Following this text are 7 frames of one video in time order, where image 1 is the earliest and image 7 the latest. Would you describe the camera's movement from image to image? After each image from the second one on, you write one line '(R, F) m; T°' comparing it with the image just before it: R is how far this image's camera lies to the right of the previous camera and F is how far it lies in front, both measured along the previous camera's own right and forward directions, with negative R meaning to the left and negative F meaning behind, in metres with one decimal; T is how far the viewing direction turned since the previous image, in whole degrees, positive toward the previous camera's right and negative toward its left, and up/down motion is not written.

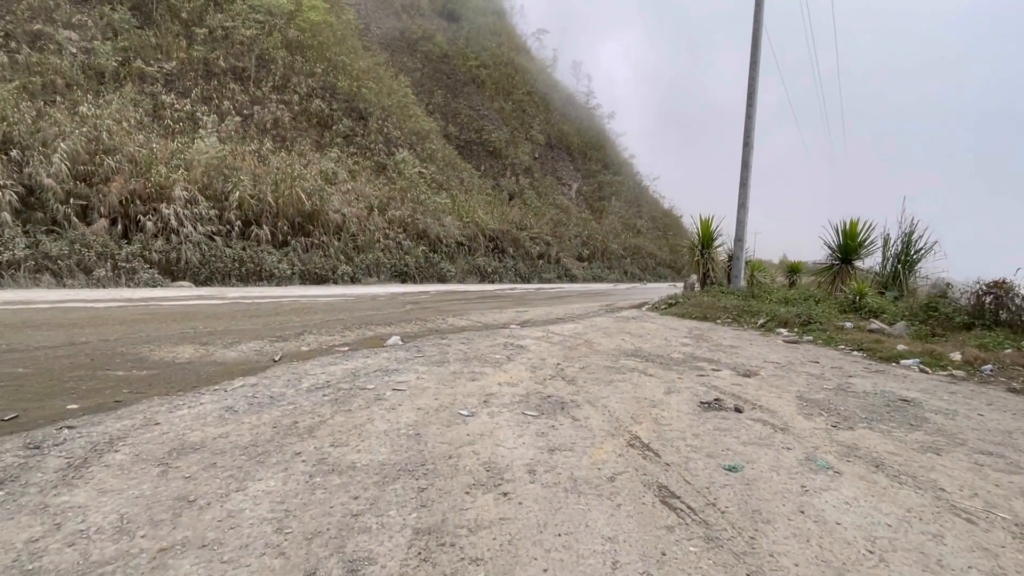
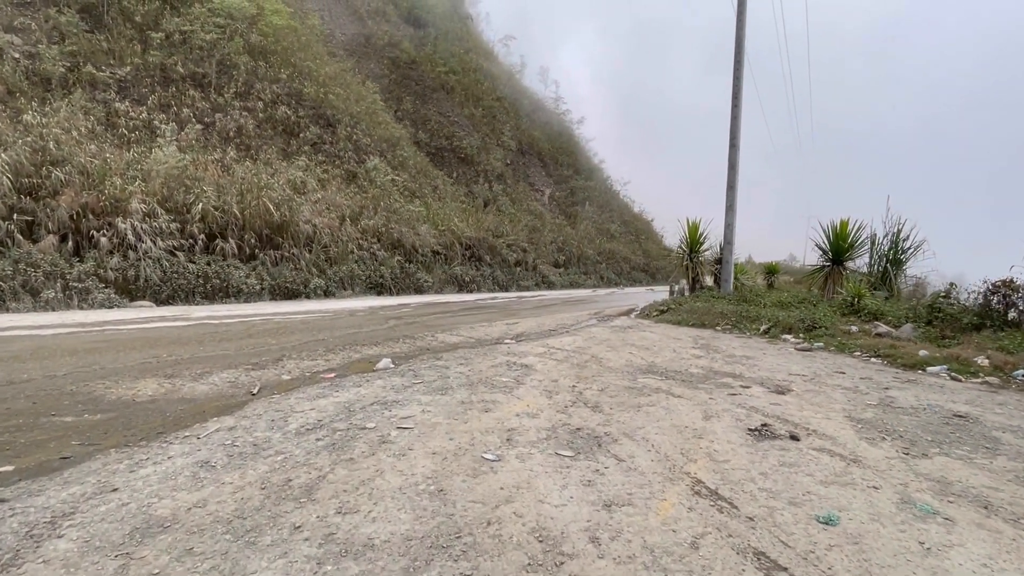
(-0.2, +0.4) m; +3°
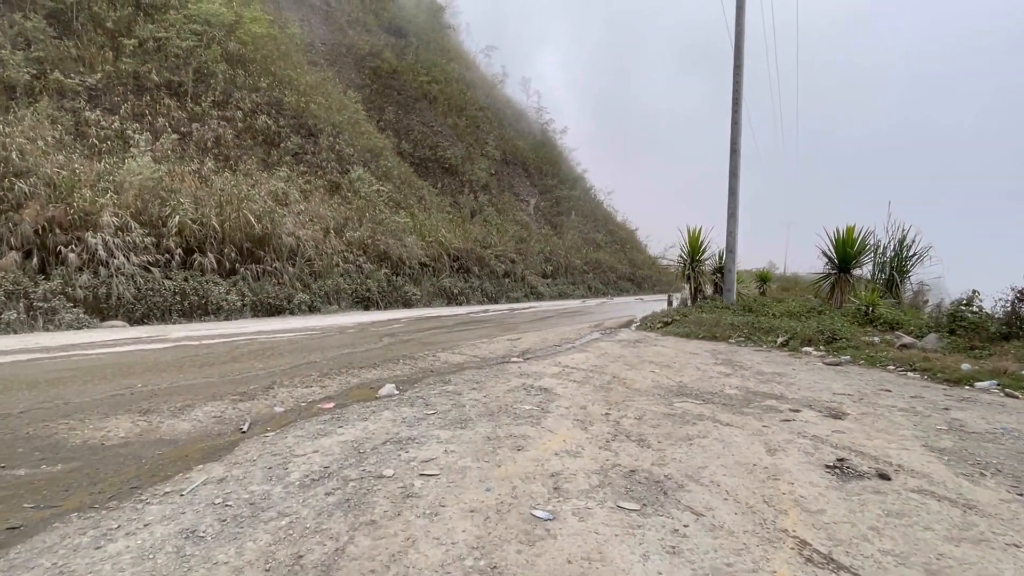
(-0.2, +0.4) m; +2°
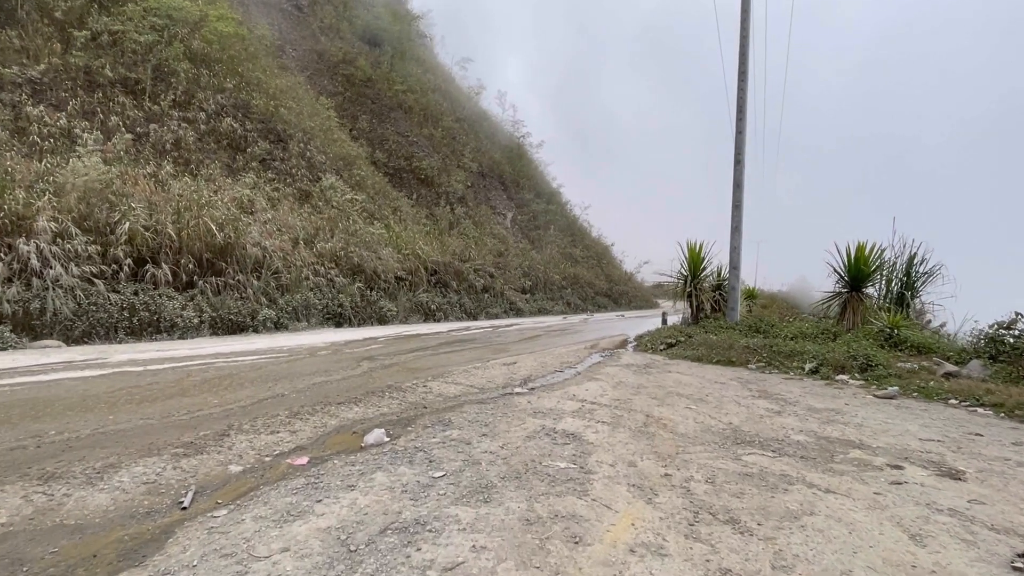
(-0.3, +0.7) m; +3°
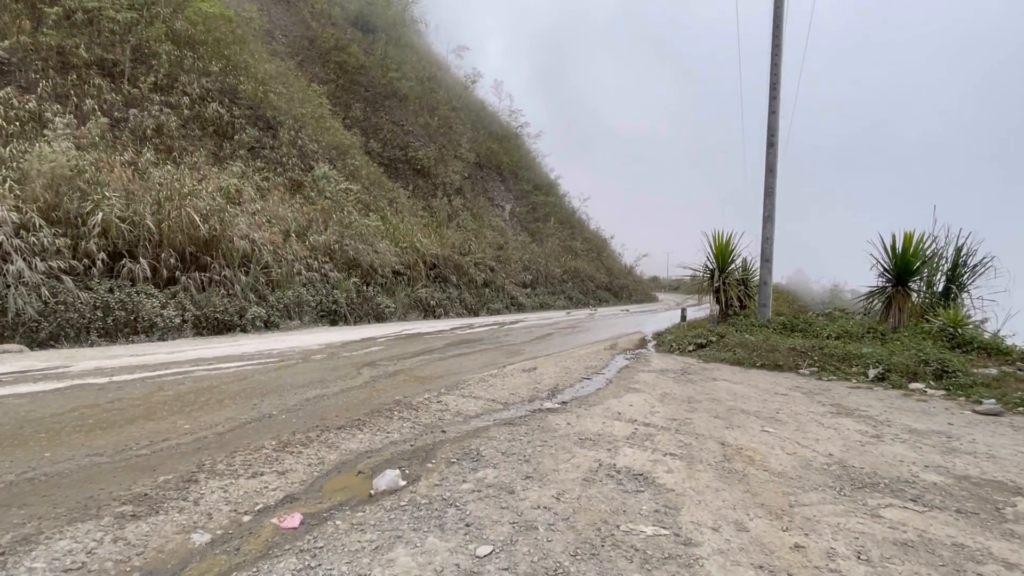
(-0.3, +0.7) m; +1°
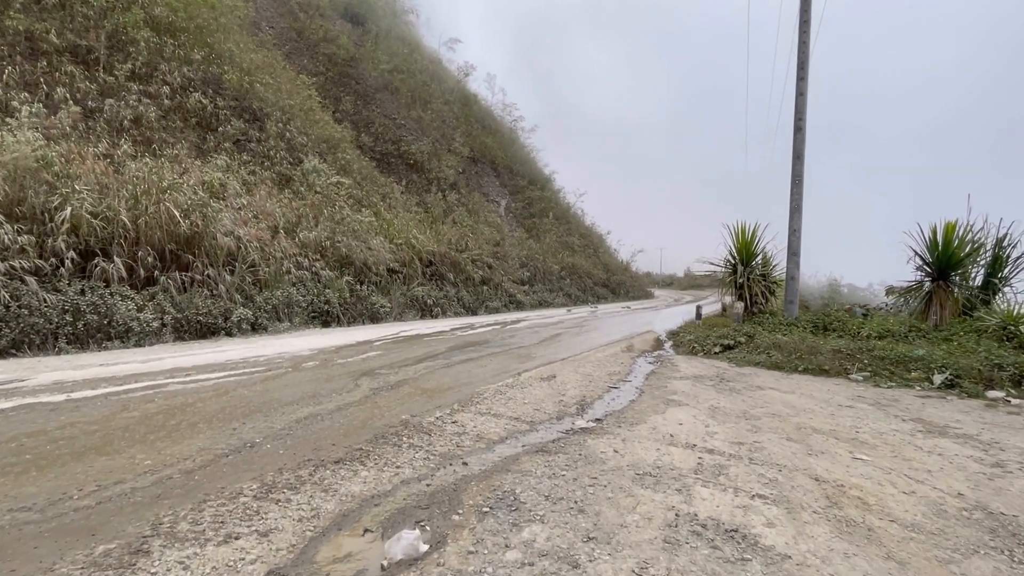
(-0.2, +0.6) m; +1°
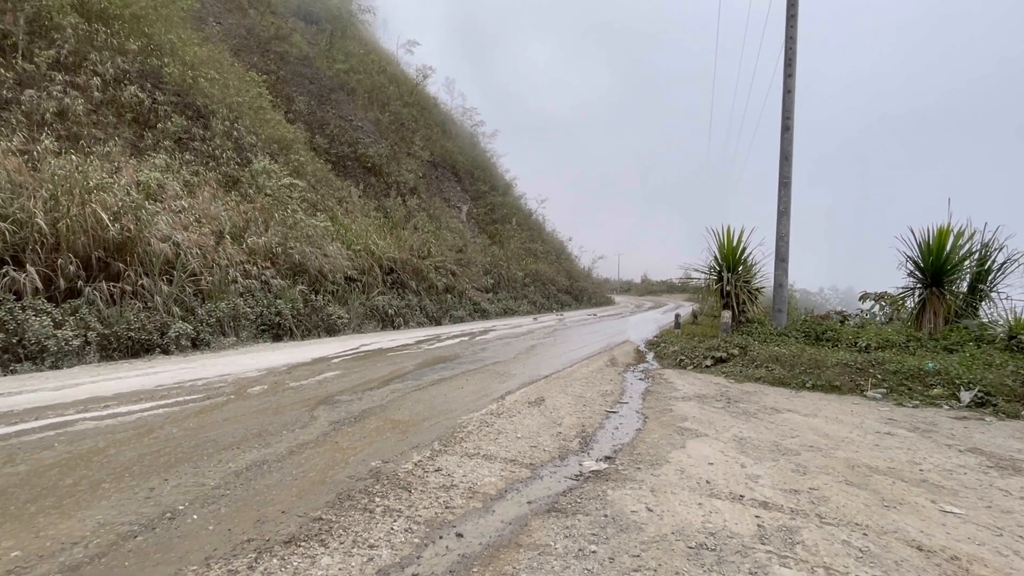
(-0.2, +0.6) m; +4°
